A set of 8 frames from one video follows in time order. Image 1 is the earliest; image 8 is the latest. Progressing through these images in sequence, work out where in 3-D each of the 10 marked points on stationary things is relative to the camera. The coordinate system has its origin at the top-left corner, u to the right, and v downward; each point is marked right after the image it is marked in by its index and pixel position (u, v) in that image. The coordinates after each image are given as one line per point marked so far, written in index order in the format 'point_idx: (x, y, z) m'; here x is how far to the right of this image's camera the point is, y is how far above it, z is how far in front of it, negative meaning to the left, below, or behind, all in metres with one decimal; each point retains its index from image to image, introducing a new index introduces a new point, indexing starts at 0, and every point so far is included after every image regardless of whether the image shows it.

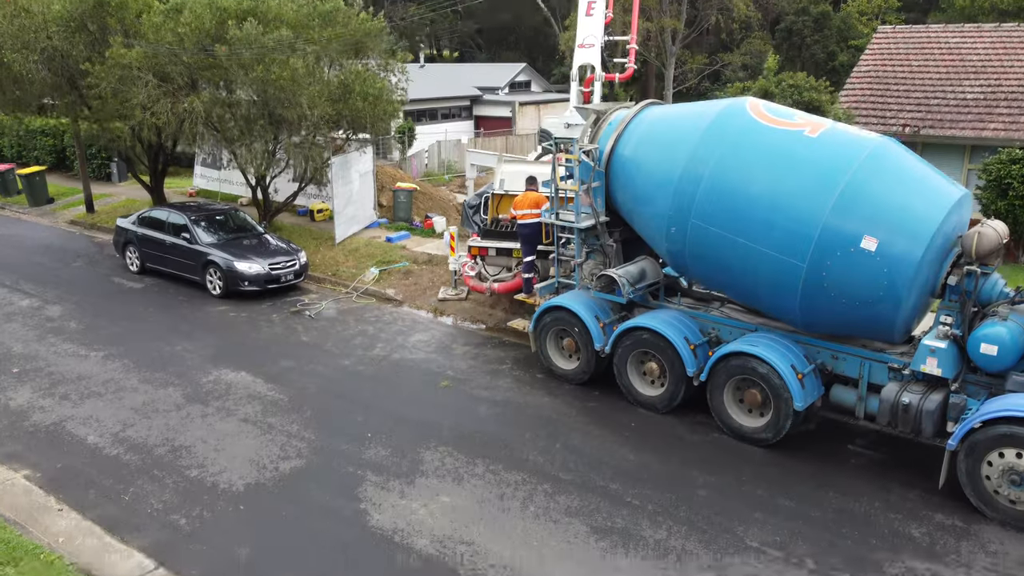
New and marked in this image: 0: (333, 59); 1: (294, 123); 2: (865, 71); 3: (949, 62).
0: (-2.5, +3.3, +10.9) m
1: (-2.8, +2.2, +10.5) m
2: (+6.3, +3.9, +14.5) m
3: (+7.6, +3.9, +14.0) m
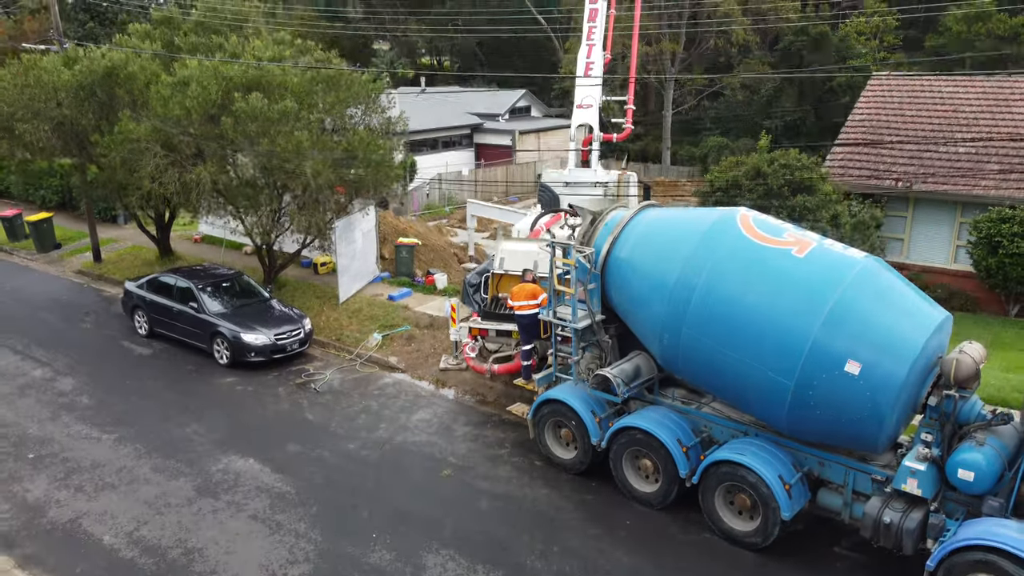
0: (-2.5, +2.4, +11.1) m
1: (-2.8, +1.3, +10.7) m
2: (+6.3, +3.1, +14.7) m
3: (+7.6, +3.1, +14.2) m
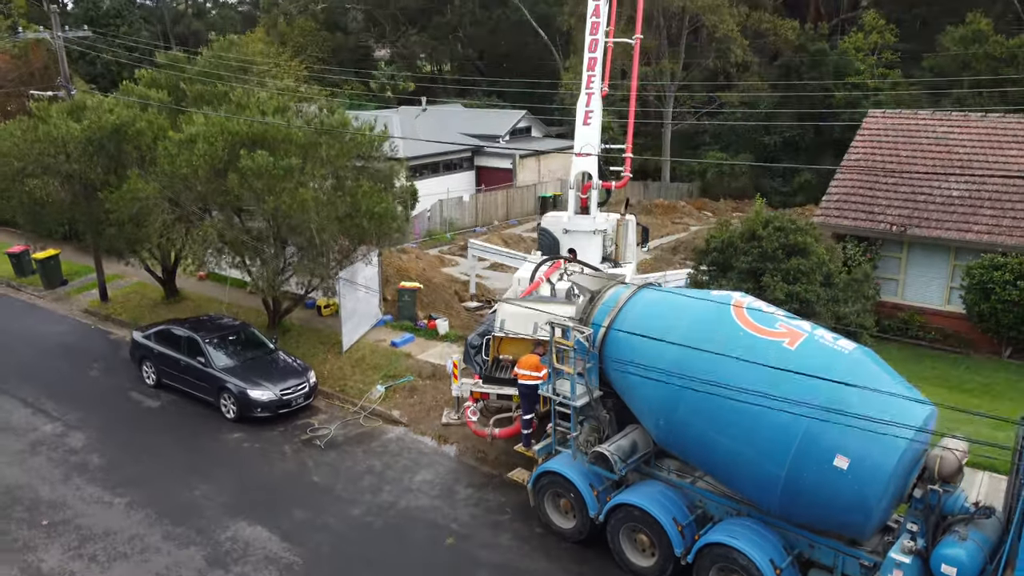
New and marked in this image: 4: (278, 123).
0: (-2.5, +1.7, +11.3) m
1: (-2.8, +0.6, +10.9) m
2: (+6.3, +2.4, +14.9) m
3: (+7.6, +2.4, +14.5) m
4: (-3.2, +2.3, +11.1) m
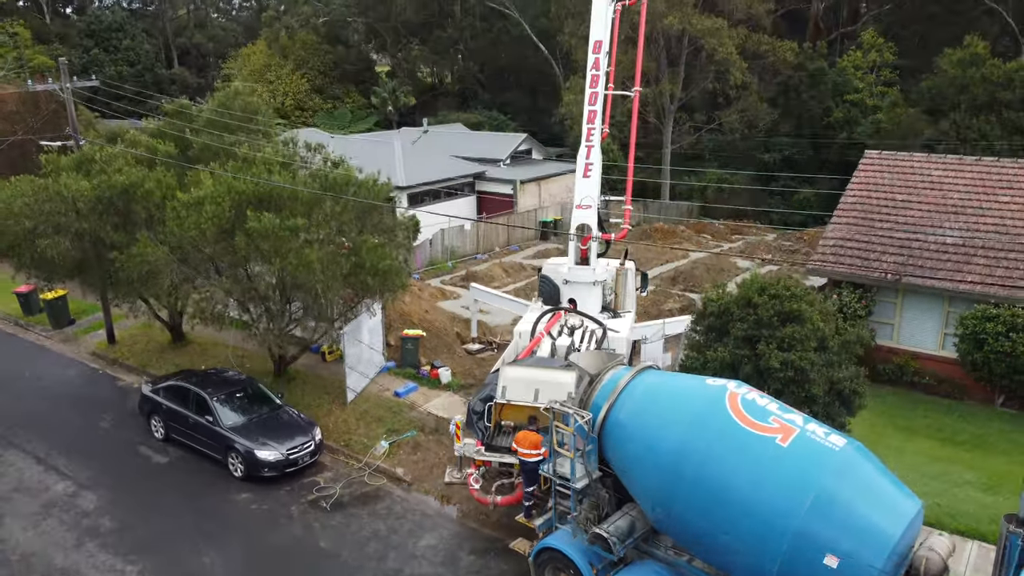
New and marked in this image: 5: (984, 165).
0: (-2.5, +0.9, +11.5) m
1: (-2.8, -0.2, +11.2) m
2: (+6.4, +1.6, +15.1) m
3: (+7.6, +1.6, +14.7) m
4: (-3.2, +1.5, +11.3) m
5: (+8.8, +2.3, +15.0) m
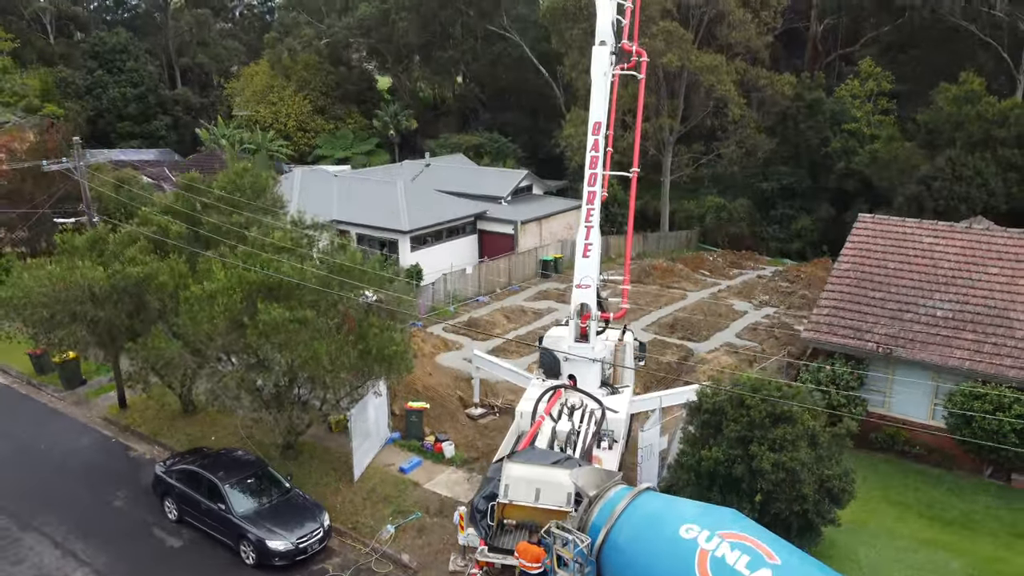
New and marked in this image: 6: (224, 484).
0: (-2.5, -0.3, +11.9) m
1: (-2.7, -1.4, +11.5) m
2: (+6.4, +0.3, +15.5) m
3: (+7.6, +0.4, +15.0) m
4: (-3.2, +0.3, +11.7) m
5: (+8.8, +1.0, +15.4) m
6: (-4.0, -2.7, +11.2) m
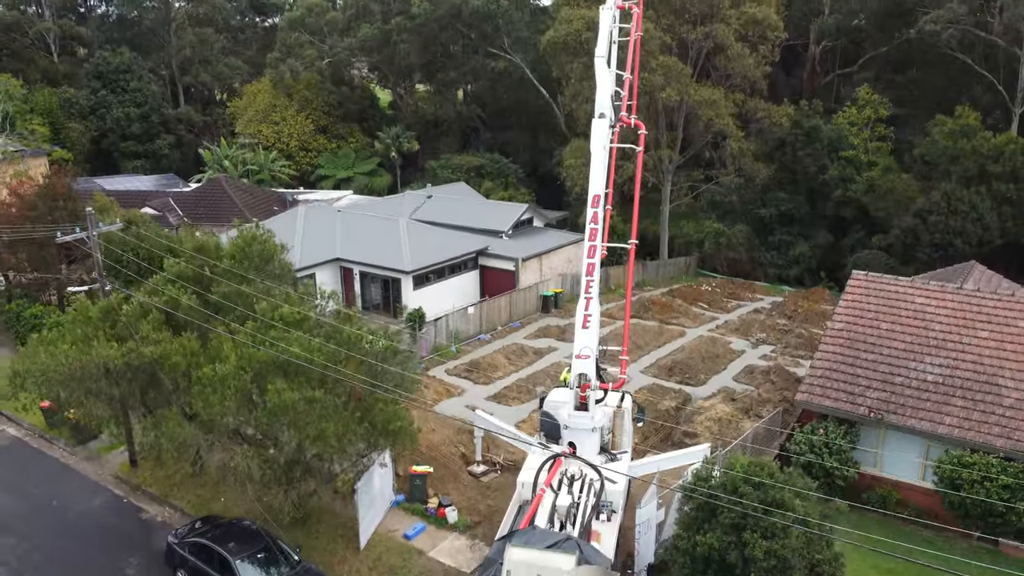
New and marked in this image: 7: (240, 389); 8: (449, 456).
0: (-2.4, -1.5, +12.3) m
1: (-2.7, -2.6, +11.9) m
2: (+6.4, -0.8, +15.9) m
3: (+7.7, -0.8, +15.4) m
4: (-3.2, -0.9, +12.0) m
5: (+8.8, -0.2, +15.7) m
6: (-4.0, -3.9, +11.5) m
7: (-3.9, -1.5, +11.5) m
8: (-1.2, -3.1, +15.5) m
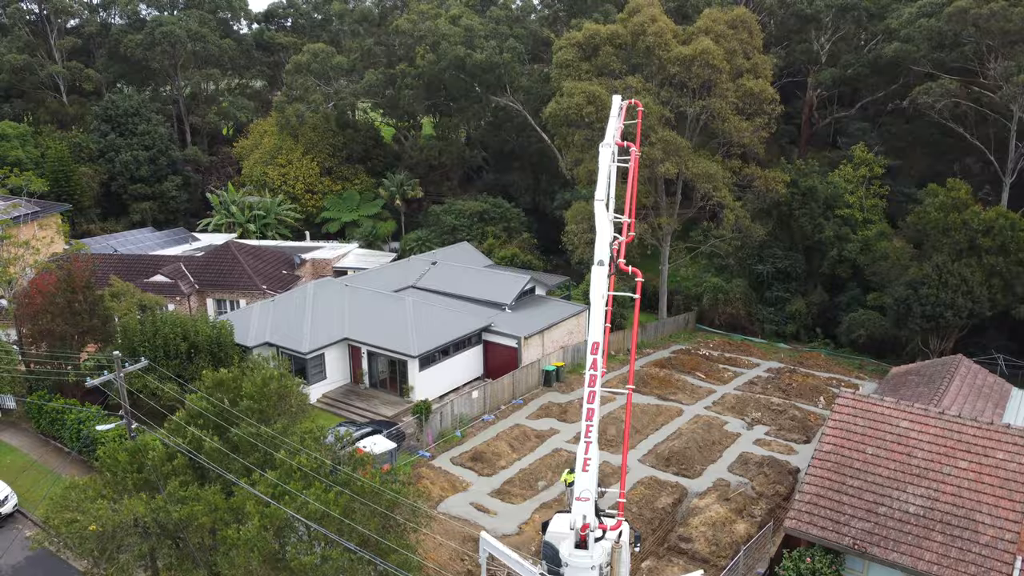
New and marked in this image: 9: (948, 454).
0: (-2.4, -4.0, +13.1) m
1: (-2.7, -5.1, +12.7) m
2: (+6.5, -3.4, +16.7) m
3: (+7.7, -3.3, +16.2) m
4: (-3.1, -3.5, +12.9) m
5: (+8.9, -2.7, +16.5) m
6: (-3.9, -6.4, +12.4) m
7: (-3.8, -4.1, +12.3) m
8: (-1.2, -5.7, +16.4) m
9: (+8.6, -3.3, +16.0) m
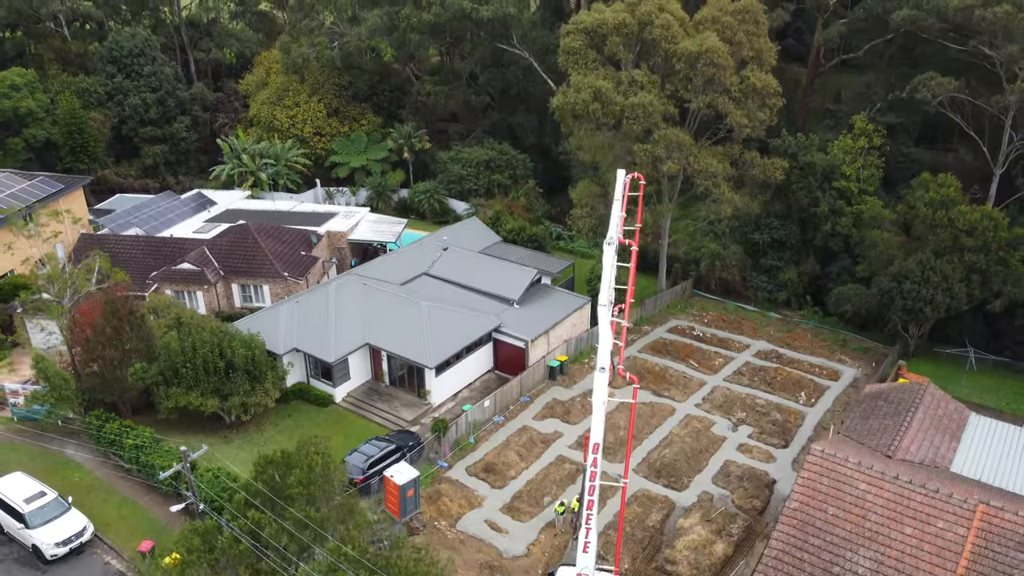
0: (-2.1, -6.5, +16.0) m
1: (-2.4, -7.7, +15.8) m
2: (+6.7, -5.3, +19.3) m
3: (+8.0, -5.3, +18.9) m
4: (-2.9, -6.0, +15.6) m
5: (+9.1, -4.7, +19.1) m
6: (-3.7, -9.0, +15.6) m
7: (-3.6, -6.7, +15.2) m
8: (-0.9, -7.6, +19.4) m
9: (+8.9, -5.3, +18.6) m
